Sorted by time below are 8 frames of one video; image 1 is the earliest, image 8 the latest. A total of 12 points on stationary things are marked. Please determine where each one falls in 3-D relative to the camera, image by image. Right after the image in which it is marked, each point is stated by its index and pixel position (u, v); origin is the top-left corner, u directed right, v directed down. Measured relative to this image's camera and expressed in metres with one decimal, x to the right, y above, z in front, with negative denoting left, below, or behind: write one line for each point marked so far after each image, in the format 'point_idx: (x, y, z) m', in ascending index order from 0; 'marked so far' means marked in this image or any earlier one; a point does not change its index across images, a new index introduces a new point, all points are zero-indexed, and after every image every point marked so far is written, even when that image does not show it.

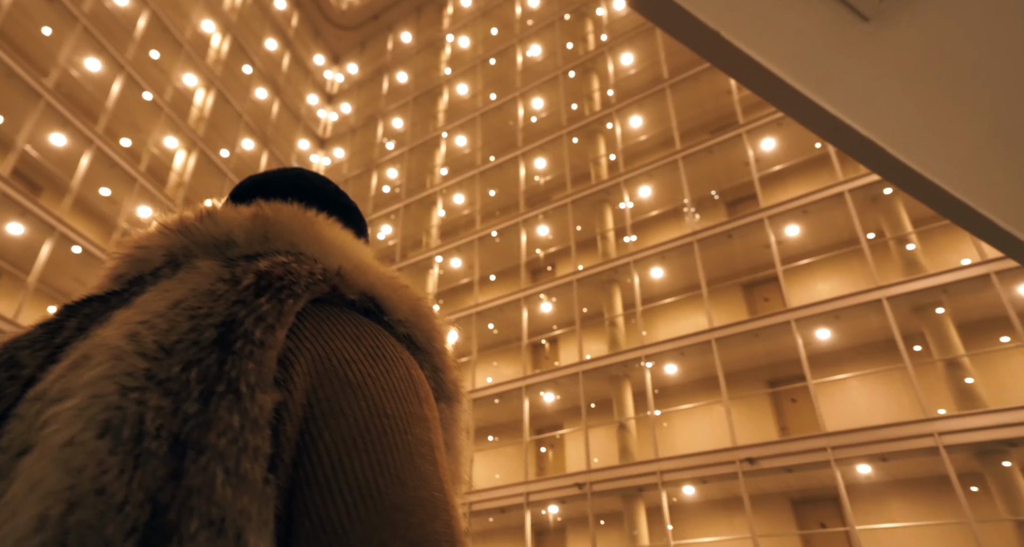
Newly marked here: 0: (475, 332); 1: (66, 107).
0: (-1.0, -1.5, +16.7) m
1: (-9.3, +3.5, +13.3) m
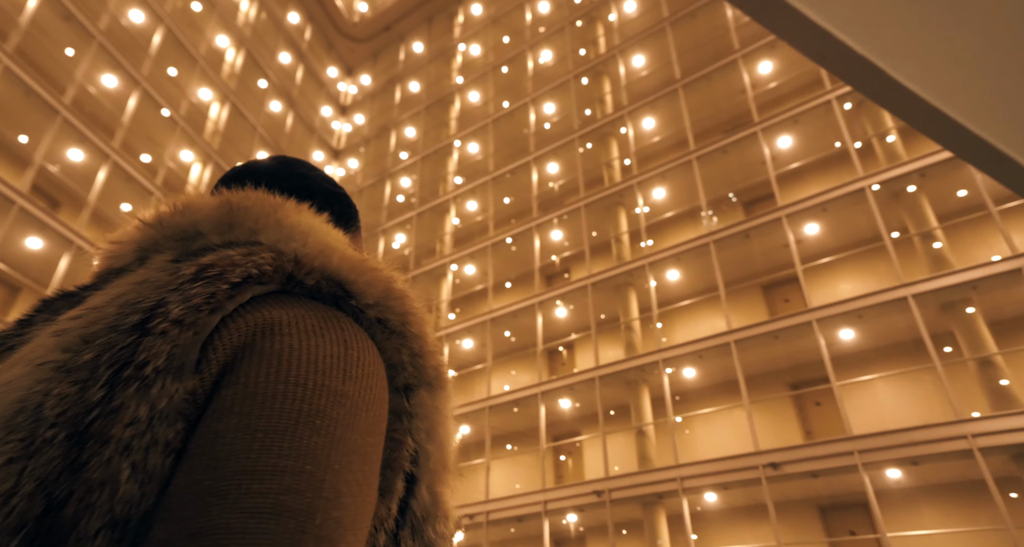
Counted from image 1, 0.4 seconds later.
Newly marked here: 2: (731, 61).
0: (-0.6, -1.7, +16.6) m
1: (-9.1, +3.2, +13.6) m
2: (+5.4, +5.3, +15.8) m
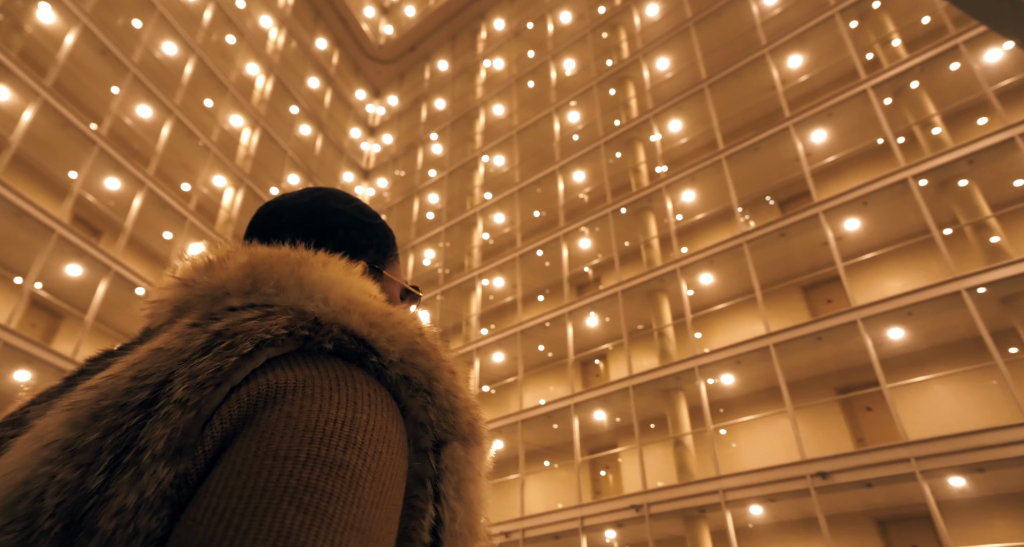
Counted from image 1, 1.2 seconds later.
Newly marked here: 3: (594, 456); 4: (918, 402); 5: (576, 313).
0: (+0.2, -2.0, +16.3) m
1: (-8.7, +2.7, +14.0) m
2: (+5.9, +5.2, +15.3) m
3: (+1.8, -3.9, +13.7) m
4: (+6.9, -2.2, +10.8) m
5: (+1.5, -1.0, +15.7) m
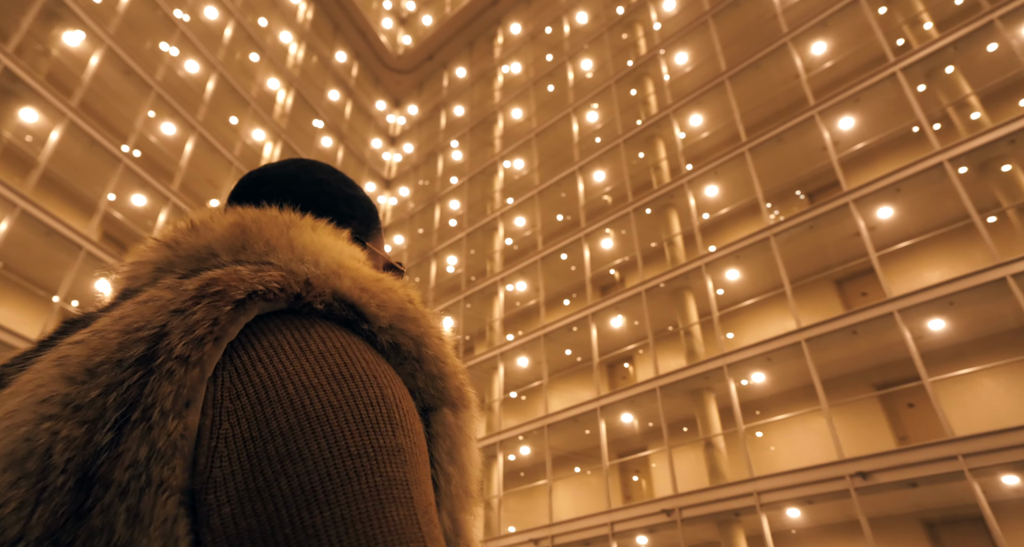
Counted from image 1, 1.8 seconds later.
0: (+0.8, -2.1, +16.0) m
1: (-8.3, +2.3, +14.3) m
2: (+6.3, +5.3, +14.9) m
3: (+2.4, -3.9, +13.3) m
4: (+7.2, -2.0, +10.2) m
5: (+2.1, -1.0, +15.4) m
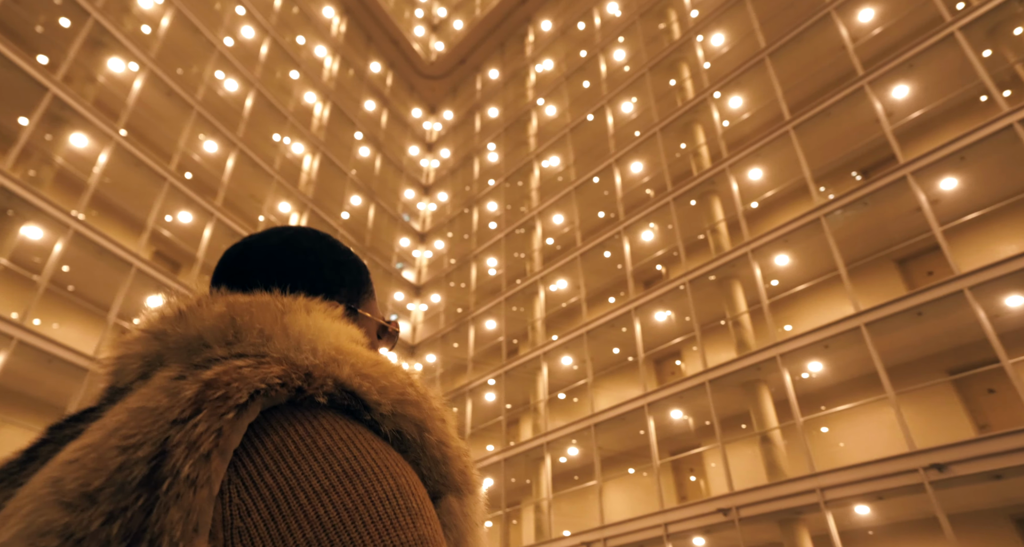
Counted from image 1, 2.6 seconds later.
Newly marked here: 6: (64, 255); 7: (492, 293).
0: (+1.9, -2.0, +15.6) m
1: (-7.5, +2.0, +14.7) m
2: (+6.9, +5.7, +14.1) m
3: (+3.3, -3.7, +12.7) m
4: (+7.8, -1.5, +9.3) m
5: (+3.1, -0.8, +14.9) m
6: (-8.4, +0.3, +11.9) m
7: (-0.6, -0.6, +18.9) m
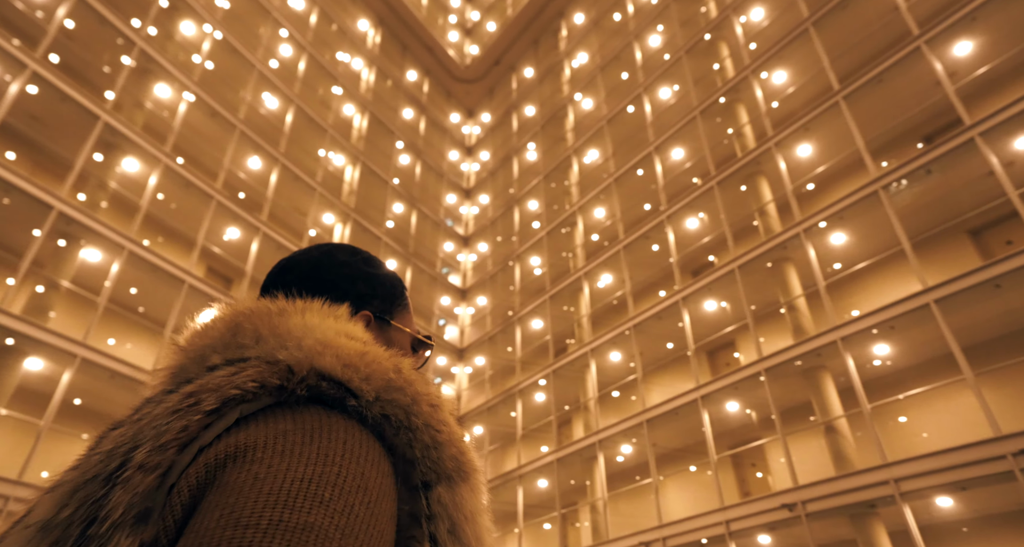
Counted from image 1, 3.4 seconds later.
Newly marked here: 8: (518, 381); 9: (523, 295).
0: (+3.1, -1.8, +15.1) m
1: (-6.6, +1.7, +15.2) m
2: (+7.5, +6.2, +13.3) m
3: (+4.3, -3.4, +12.1) m
4: (+8.3, -0.9, +8.3) m
5: (+4.1, -0.6, +14.3) m
6: (-7.6, 0.0, +12.4) m
7: (+0.8, -0.5, +18.7) m
8: (+0.1, -3.0, +17.7) m
9: (+0.3, -0.6, +19.2) m
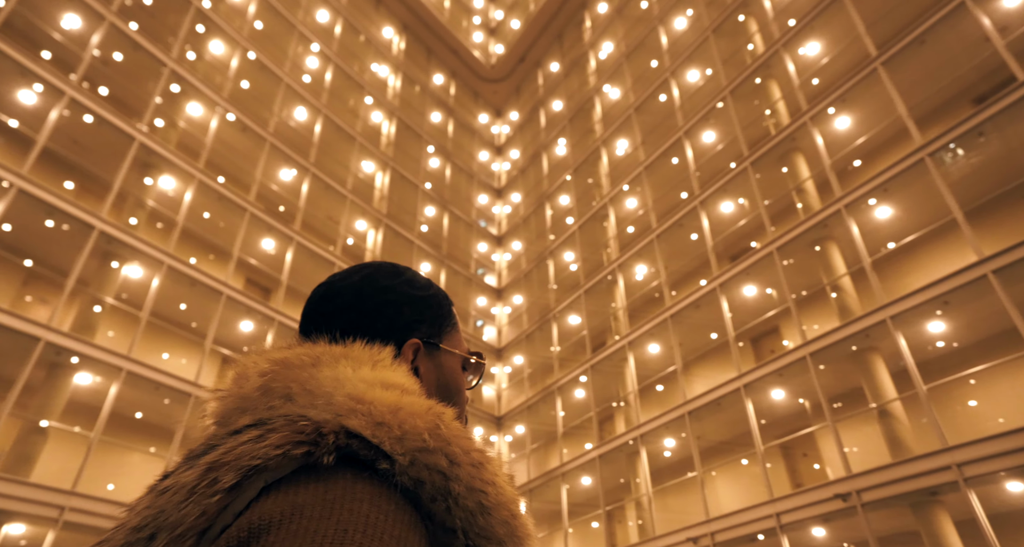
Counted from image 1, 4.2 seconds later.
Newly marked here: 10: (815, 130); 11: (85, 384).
0: (+3.9, -1.5, +14.7) m
1: (-5.9, +1.4, +15.5) m
2: (+7.7, +6.6, +12.6) m
3: (+5.0, -3.1, +11.6) m
4: (+8.5, -0.4, +7.5) m
5: (+4.8, -0.3, +13.8) m
6: (-7.0, -0.3, +12.7) m
7: (+1.8, -0.4, +18.4) m
8: (+1.2, -2.9, +17.4) m
9: (+1.4, -0.5, +19.0) m
10: (+6.3, +2.9, +13.2) m
11: (-7.5, -1.9, +11.1) m
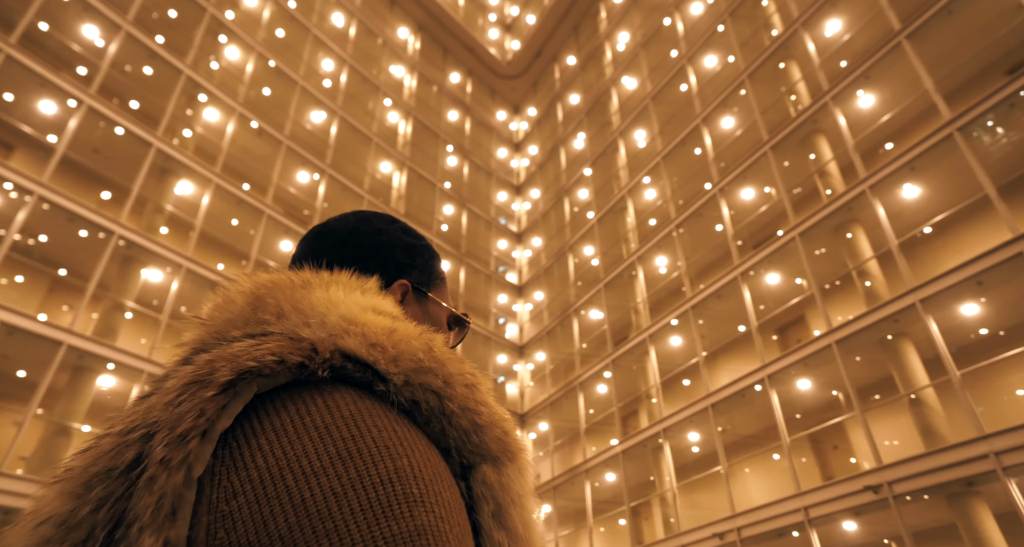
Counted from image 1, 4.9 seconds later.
0: (+4.3, -1.3, +14.3) m
1: (-5.5, +1.4, +15.6) m
2: (+7.8, +7.0, +12.0) m
3: (+5.3, -2.8, +11.2) m
4: (+8.6, 0.0, +6.9) m
5: (+5.1, 0.0, +13.4) m
6: (-6.7, -0.4, +12.9) m
7: (+2.4, -0.3, +18.1) m
8: (+1.9, -2.7, +17.2) m
9: (+2.1, -0.4, +18.7) m
10: (+6.5, +3.2, +12.7) m
11: (-7.2, -2.0, +11.3) m
